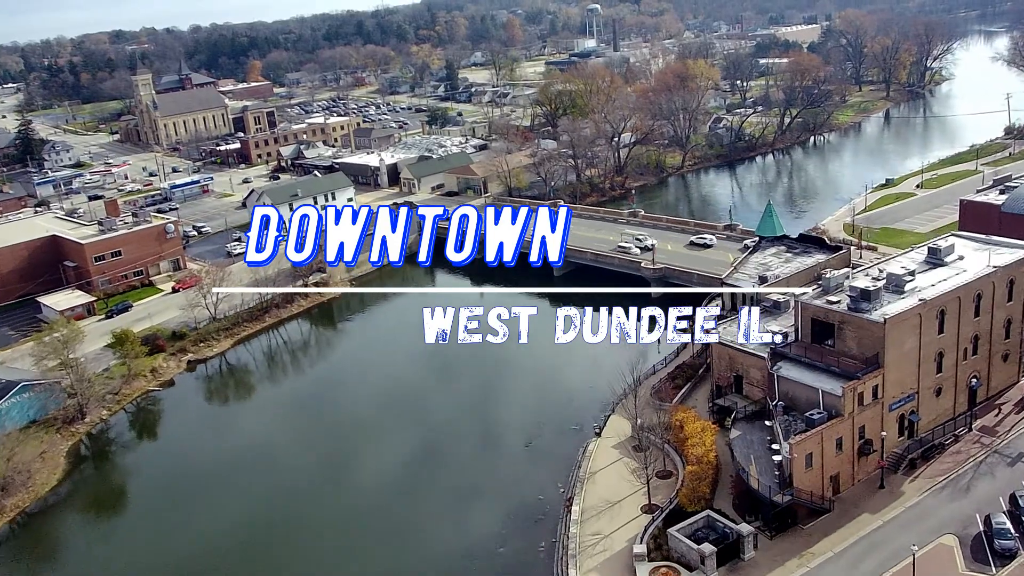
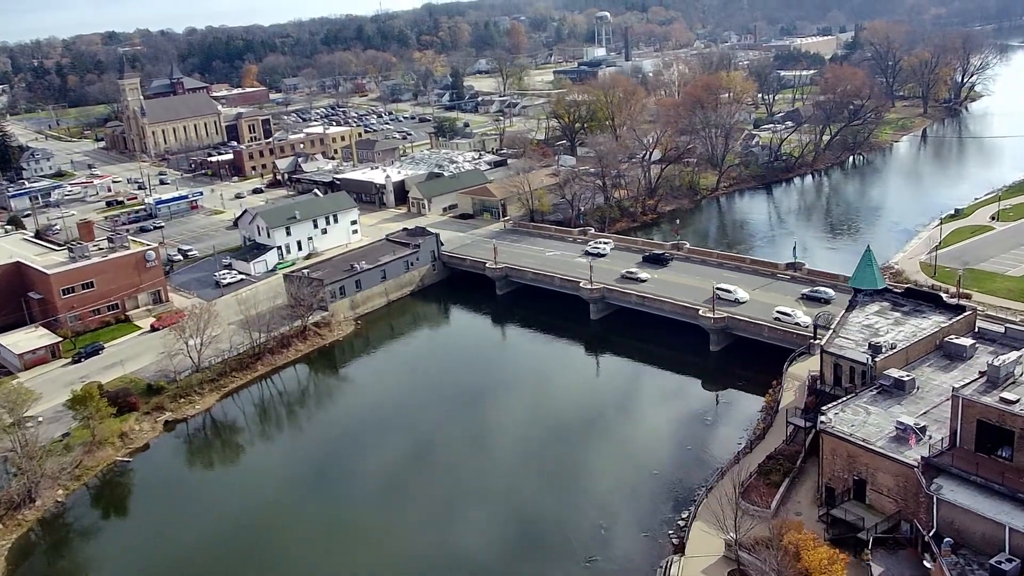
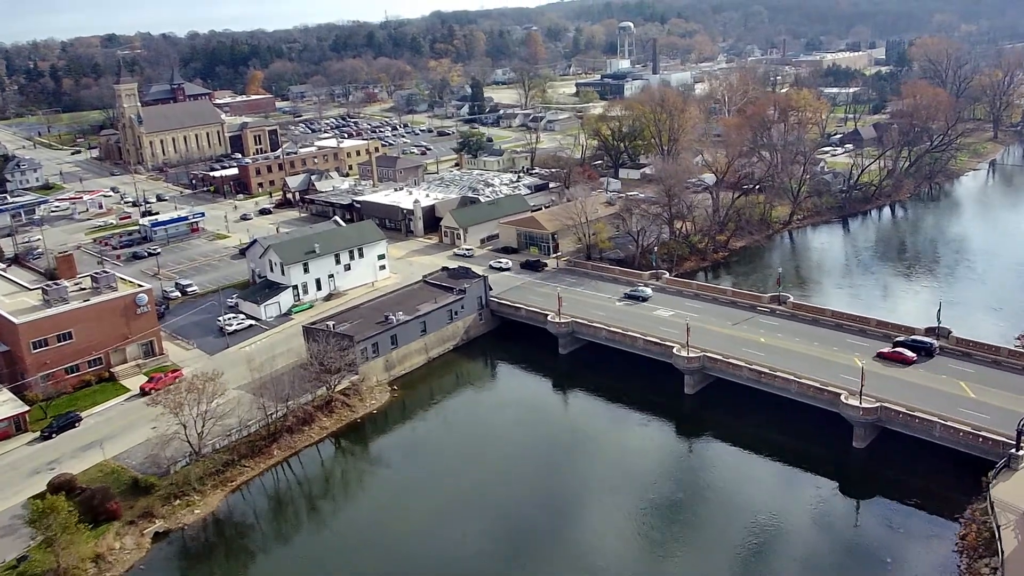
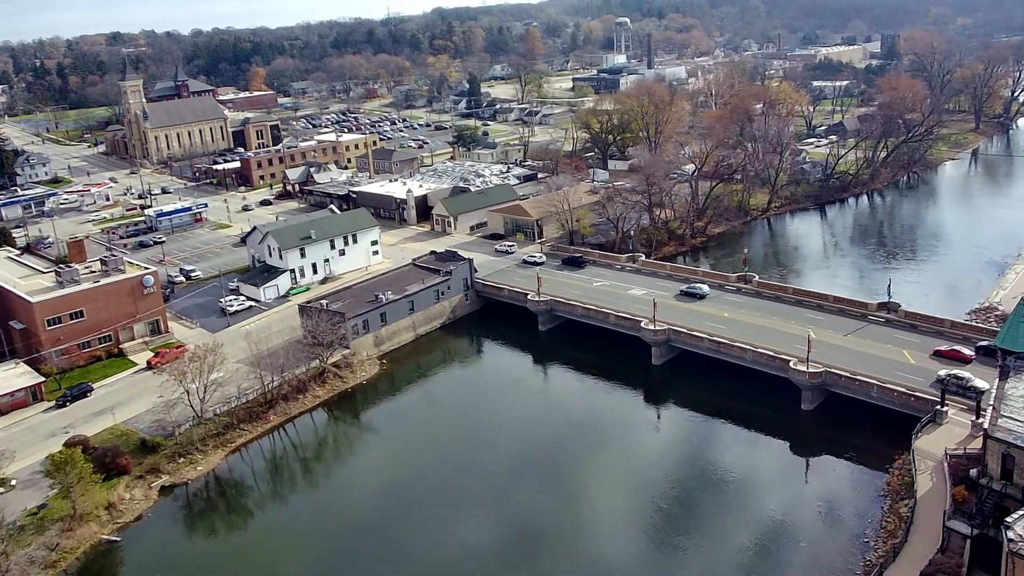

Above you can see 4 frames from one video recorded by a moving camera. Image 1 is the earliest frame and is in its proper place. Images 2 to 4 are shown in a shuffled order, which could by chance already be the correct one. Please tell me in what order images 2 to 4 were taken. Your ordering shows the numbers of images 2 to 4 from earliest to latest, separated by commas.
2, 4, 3
